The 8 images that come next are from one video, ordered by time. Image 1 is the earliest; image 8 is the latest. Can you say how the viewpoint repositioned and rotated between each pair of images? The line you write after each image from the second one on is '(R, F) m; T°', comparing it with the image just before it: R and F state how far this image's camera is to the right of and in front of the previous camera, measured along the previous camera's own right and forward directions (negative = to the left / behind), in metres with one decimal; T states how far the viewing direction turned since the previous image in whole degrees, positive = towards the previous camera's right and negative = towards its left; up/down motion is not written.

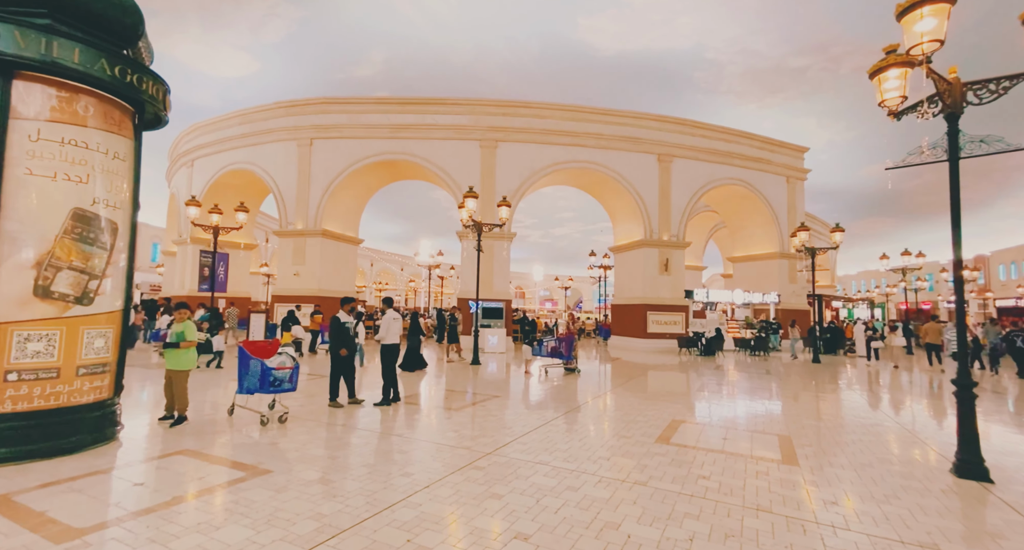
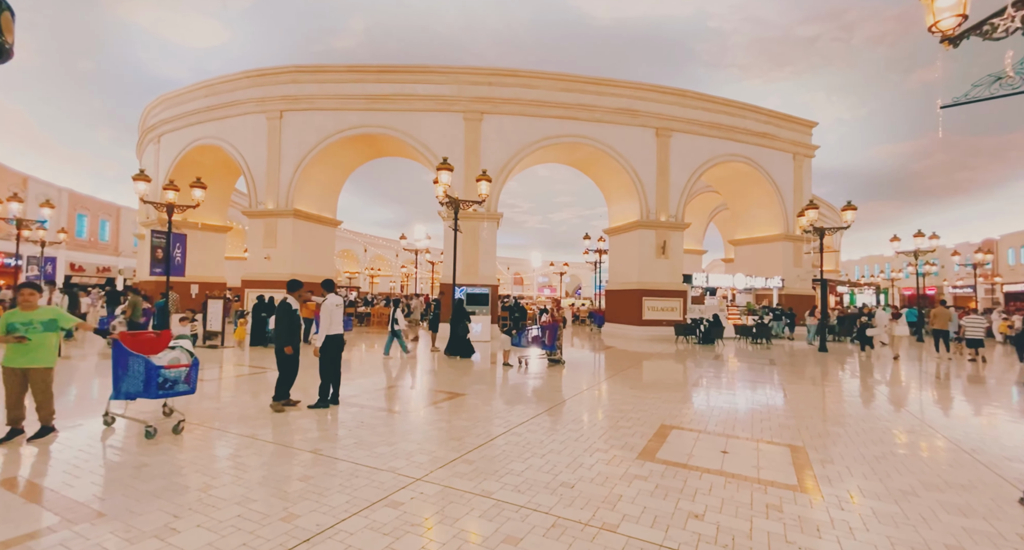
(+0.5, +1.0) m; 0°
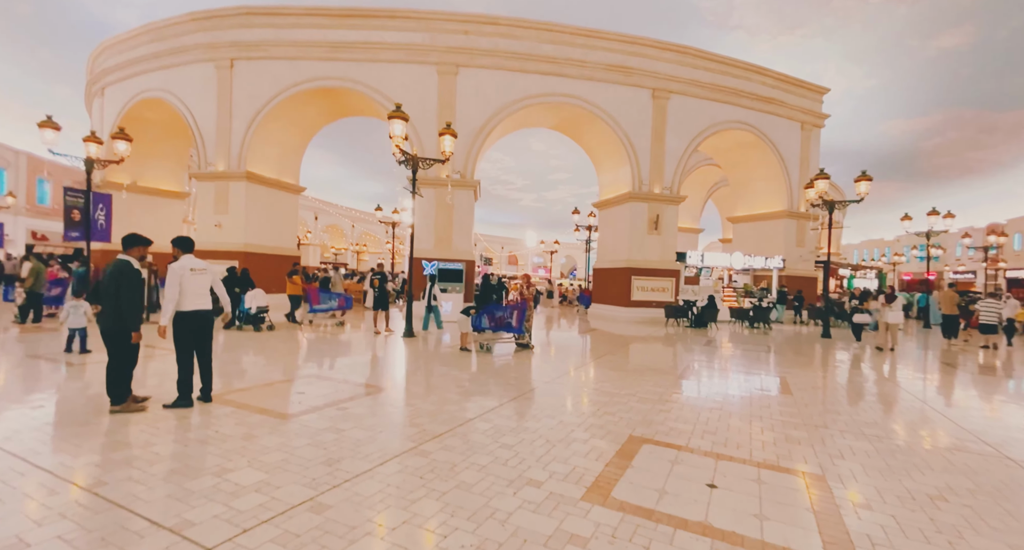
(+0.6, +1.3) m; 0°
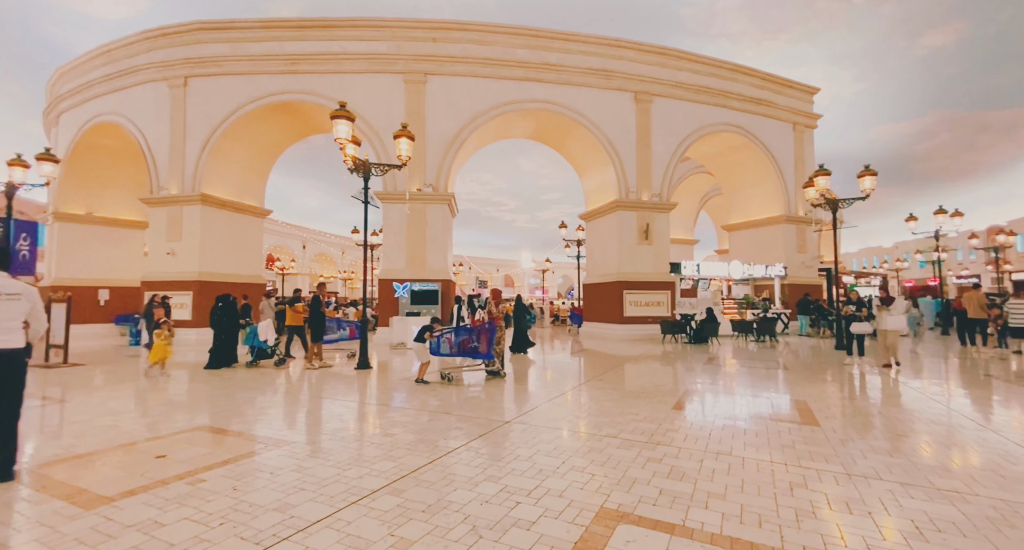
(+0.5, +1.1) m; 0°
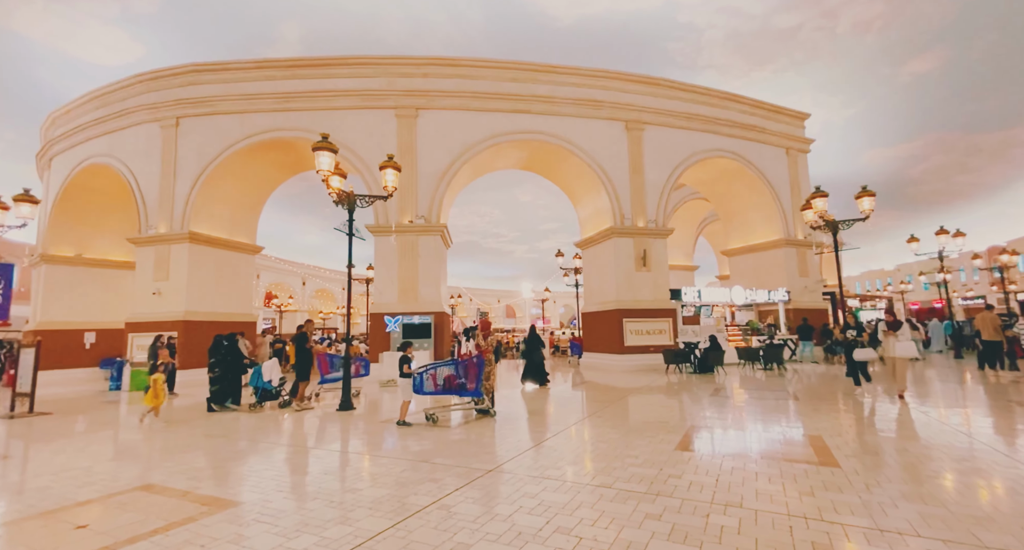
(+0.2, +0.3) m; 0°
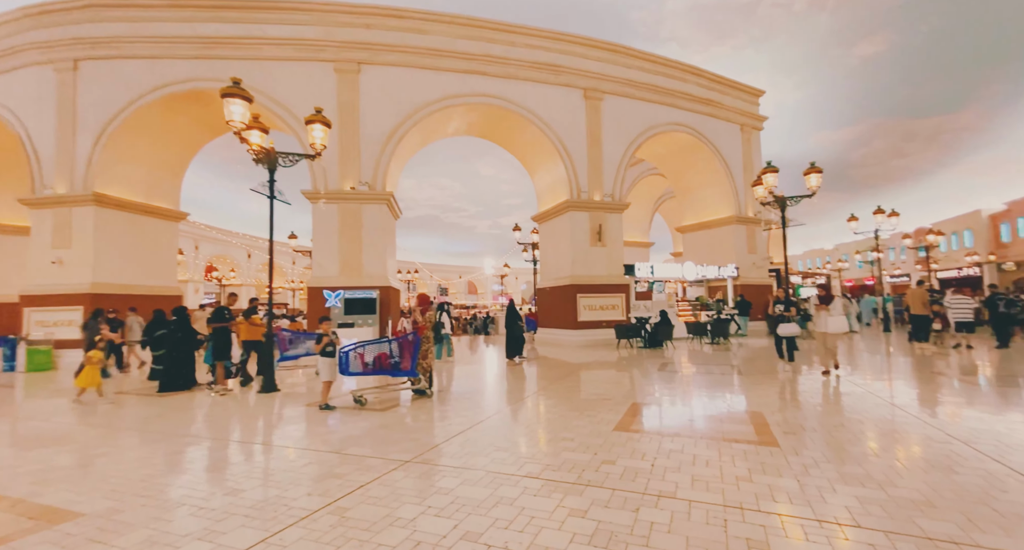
(+0.3, +0.5) m; +5°
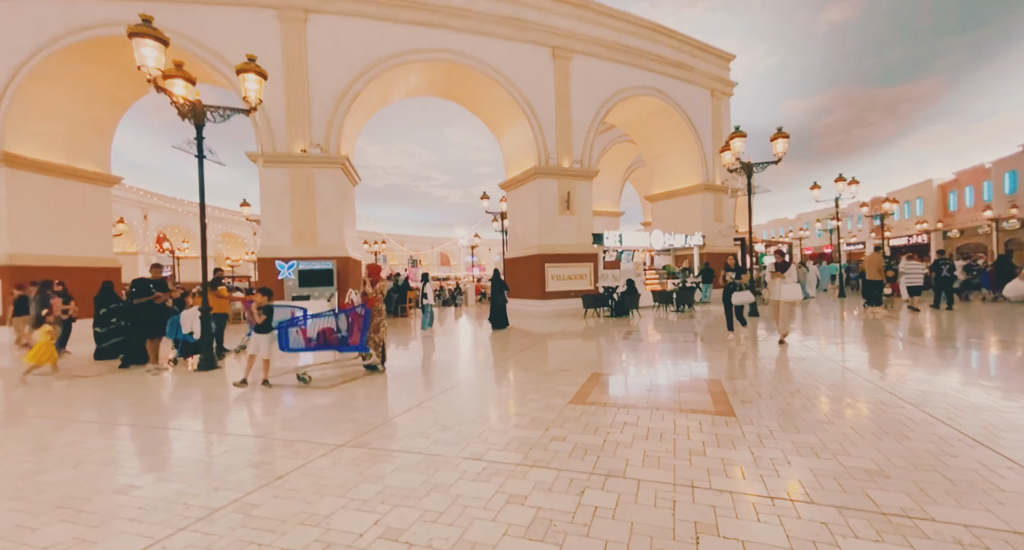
(+0.2, +0.3) m; +3°
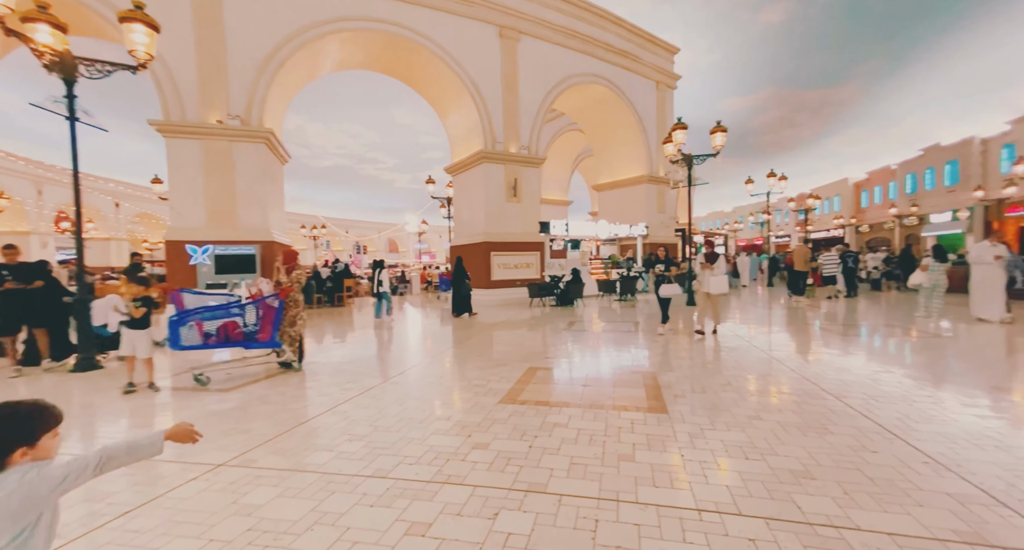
(+0.2, +0.3) m; +6°
